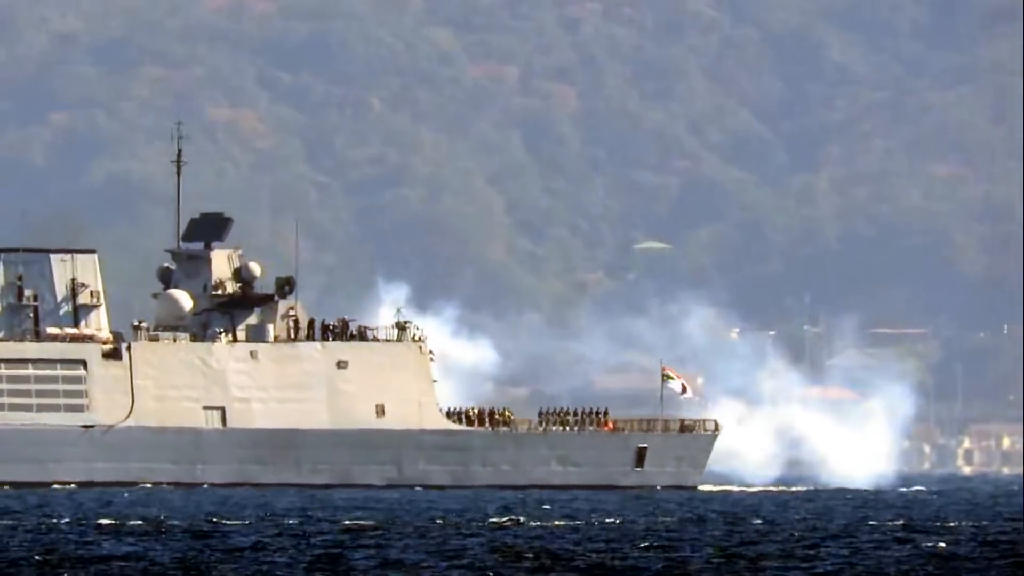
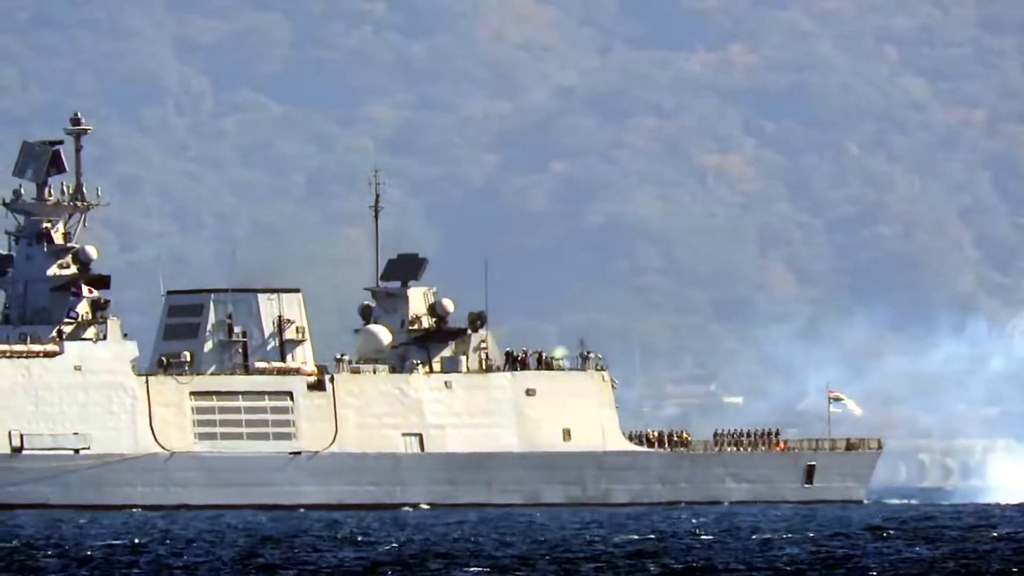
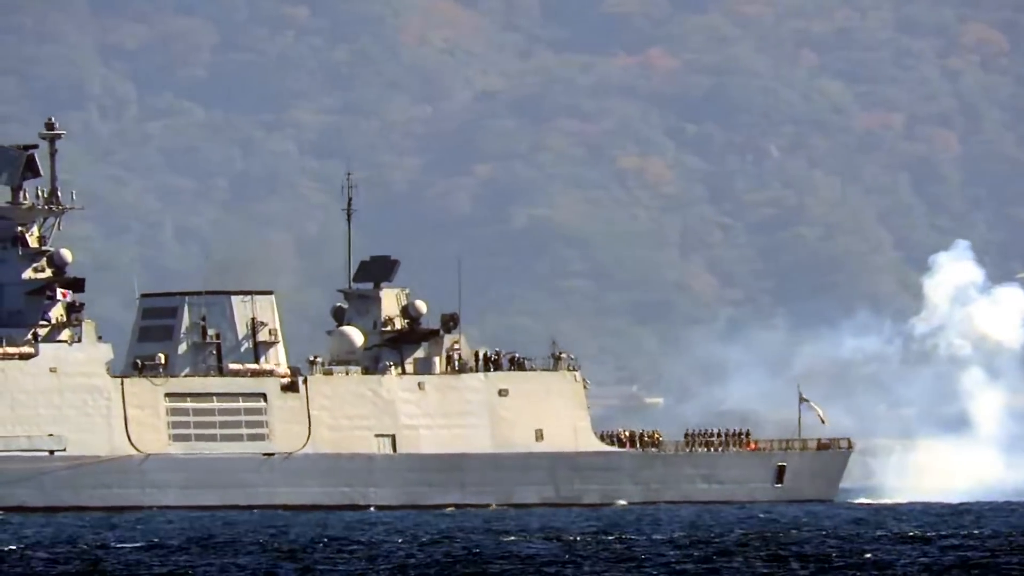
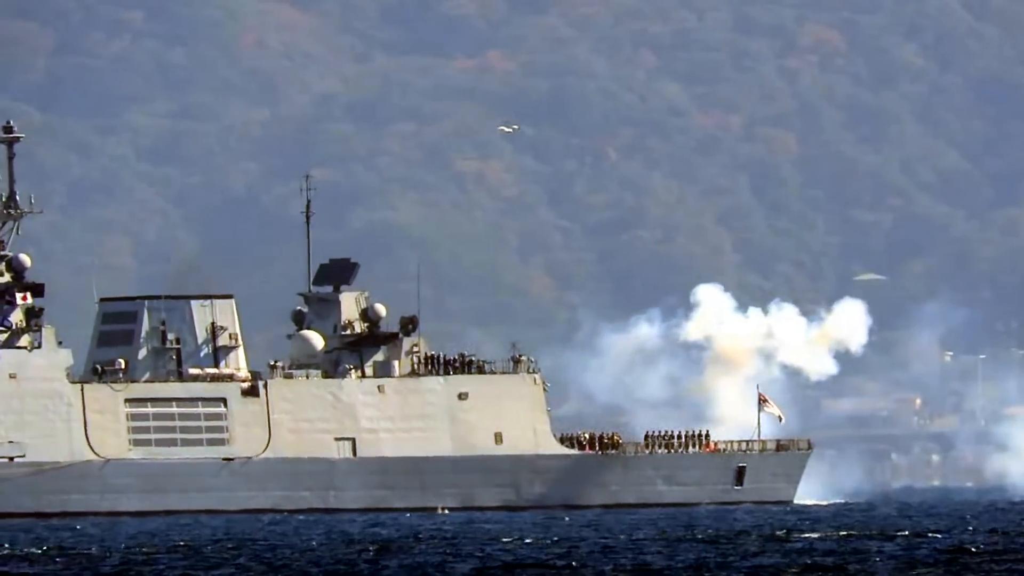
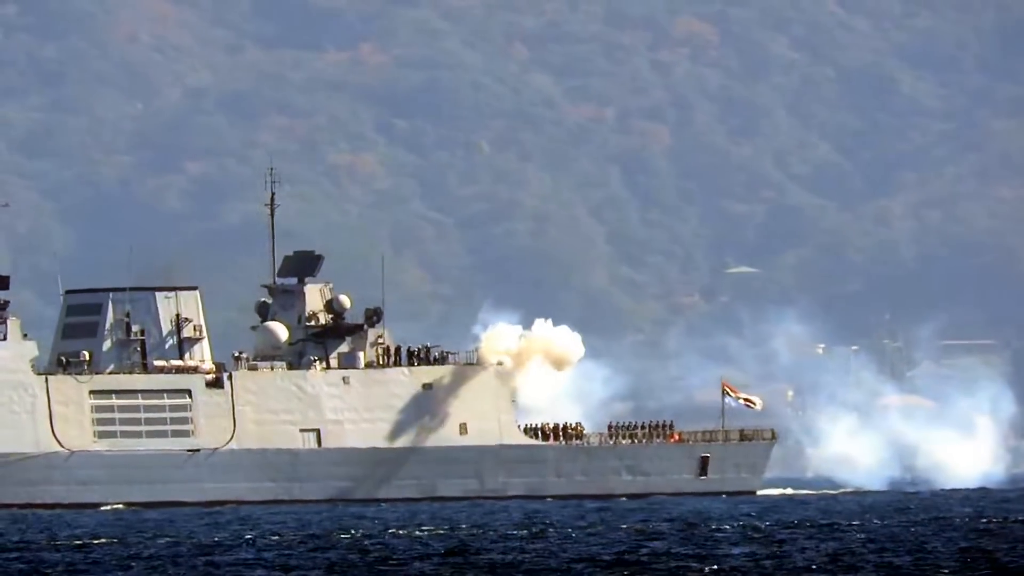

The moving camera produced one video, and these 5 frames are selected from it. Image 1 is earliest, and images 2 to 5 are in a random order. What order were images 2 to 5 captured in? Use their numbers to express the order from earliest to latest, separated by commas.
5, 4, 3, 2
